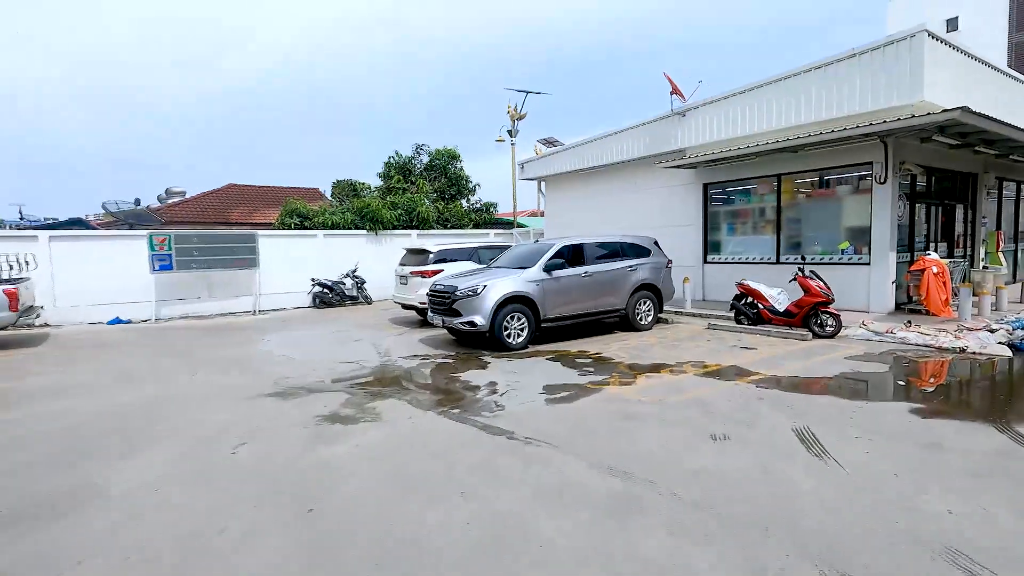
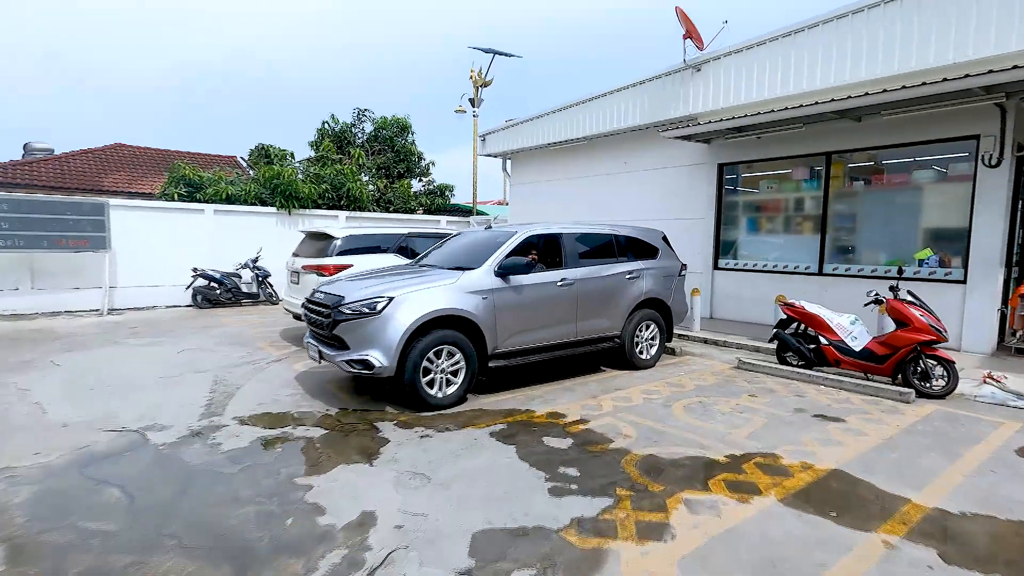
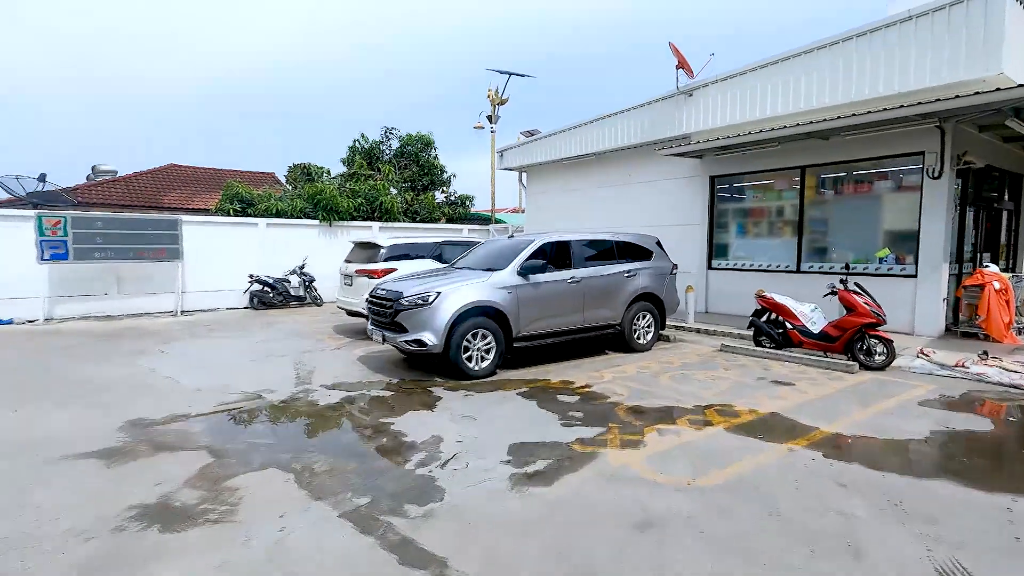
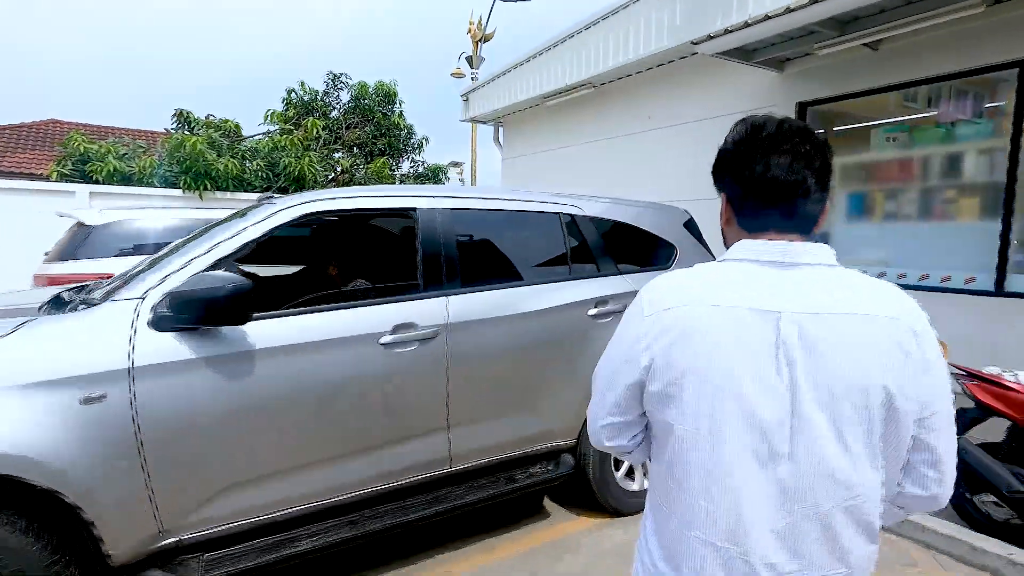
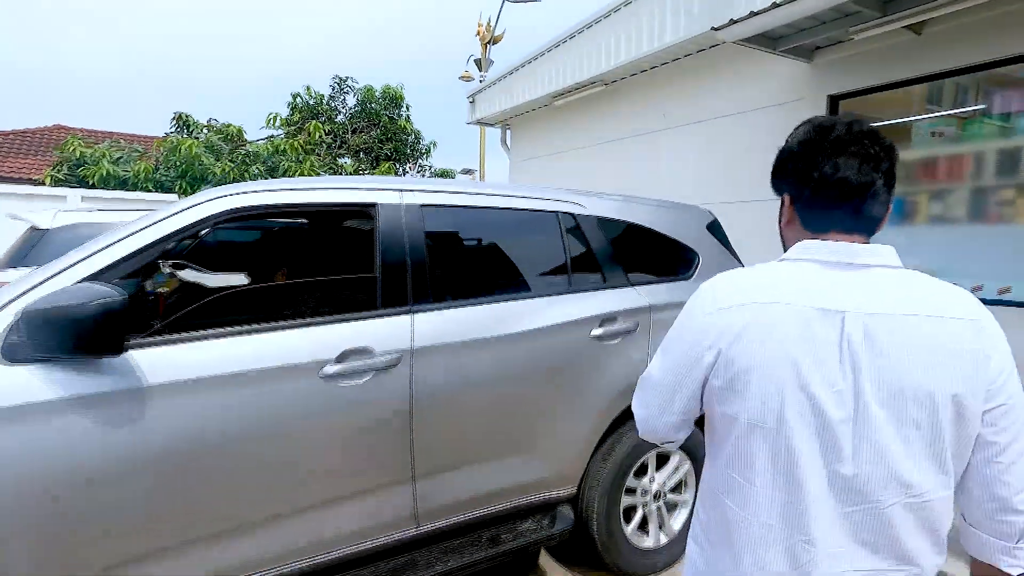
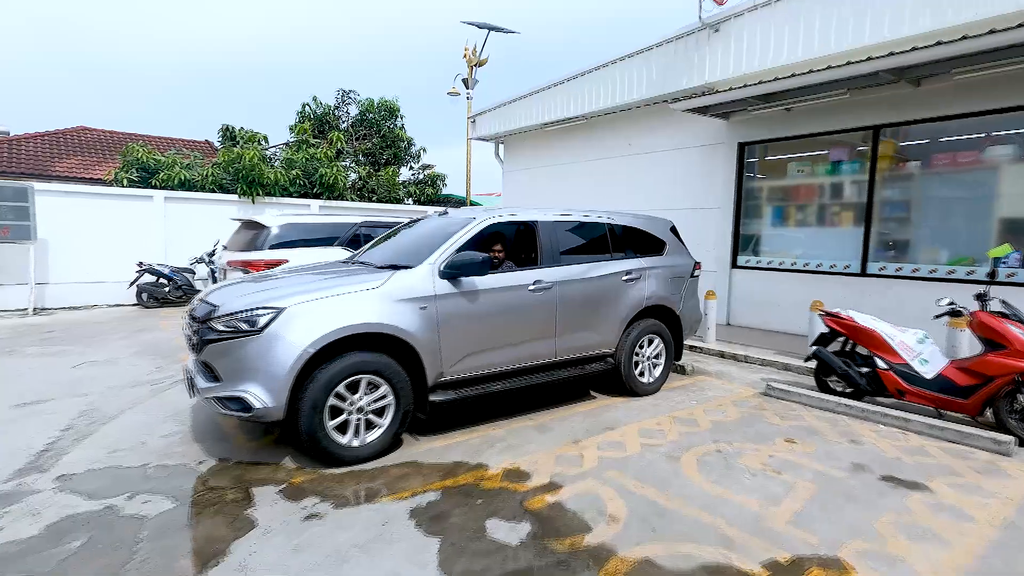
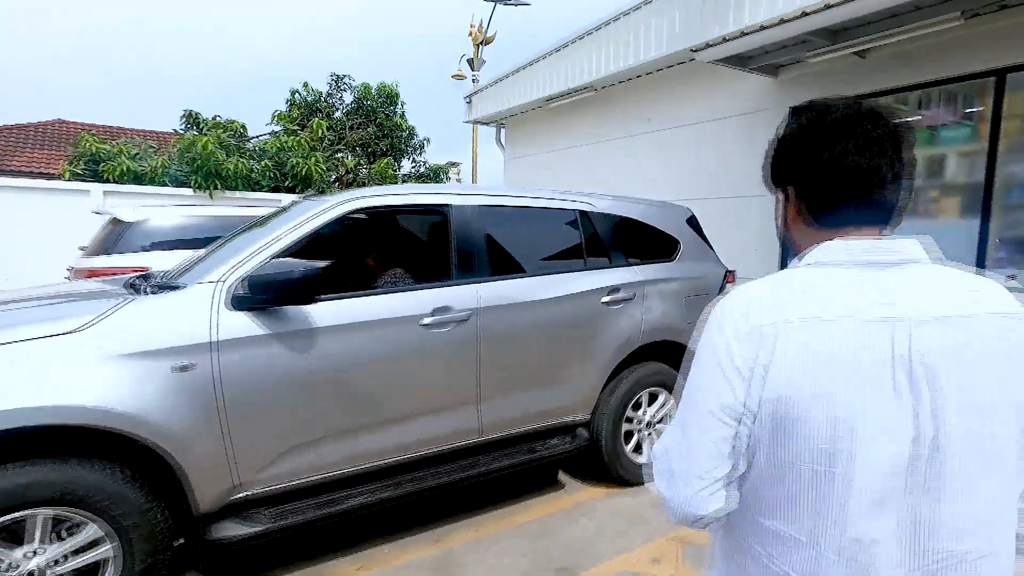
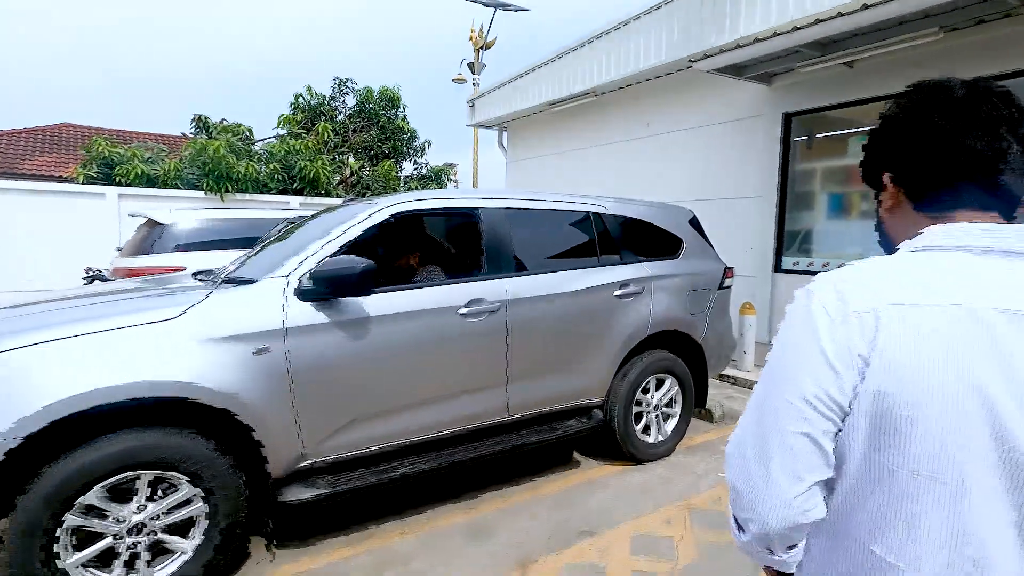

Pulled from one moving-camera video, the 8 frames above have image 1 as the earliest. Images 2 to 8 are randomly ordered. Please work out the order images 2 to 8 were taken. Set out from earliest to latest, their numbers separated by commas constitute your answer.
3, 2, 6, 8, 7, 4, 5
